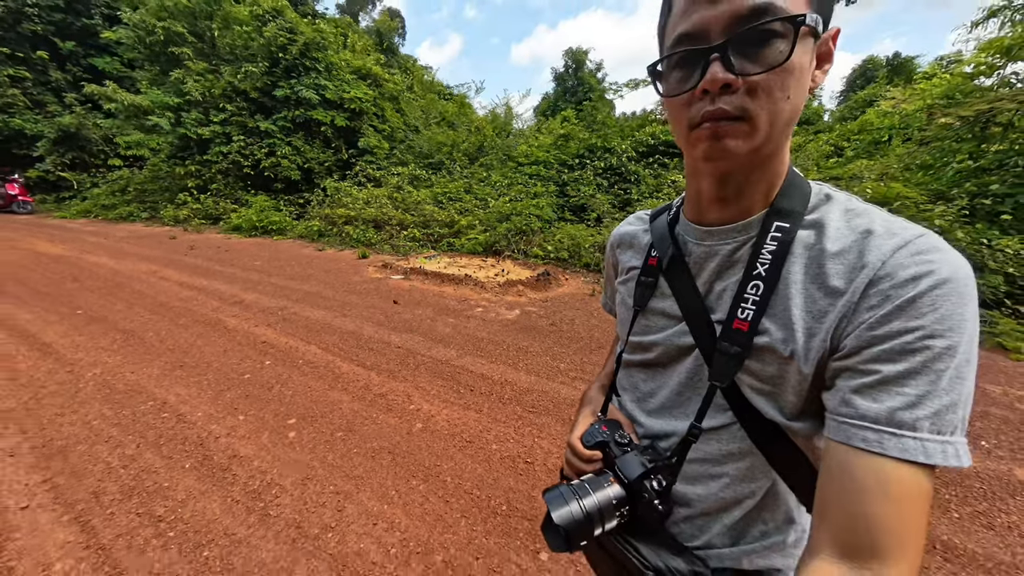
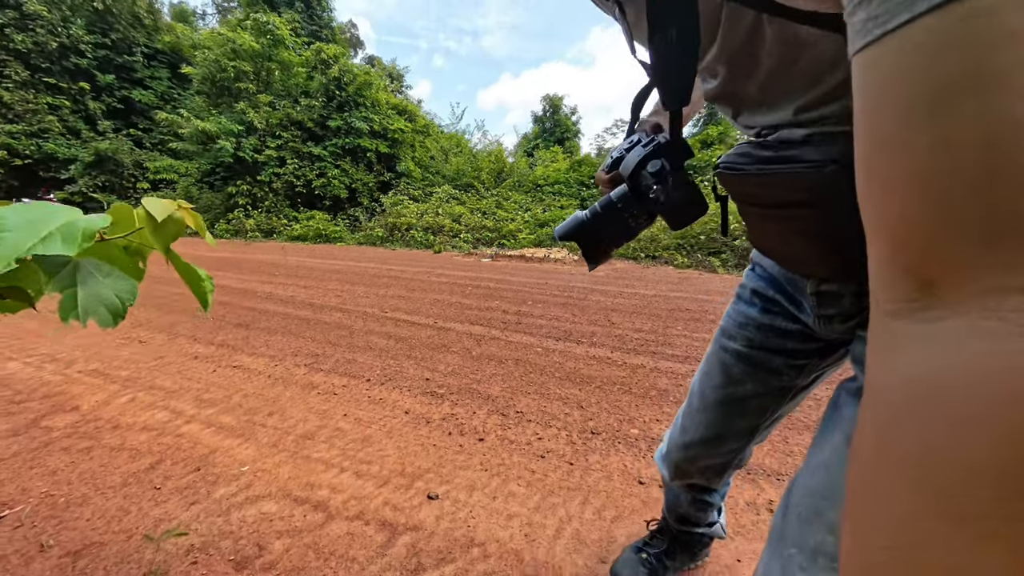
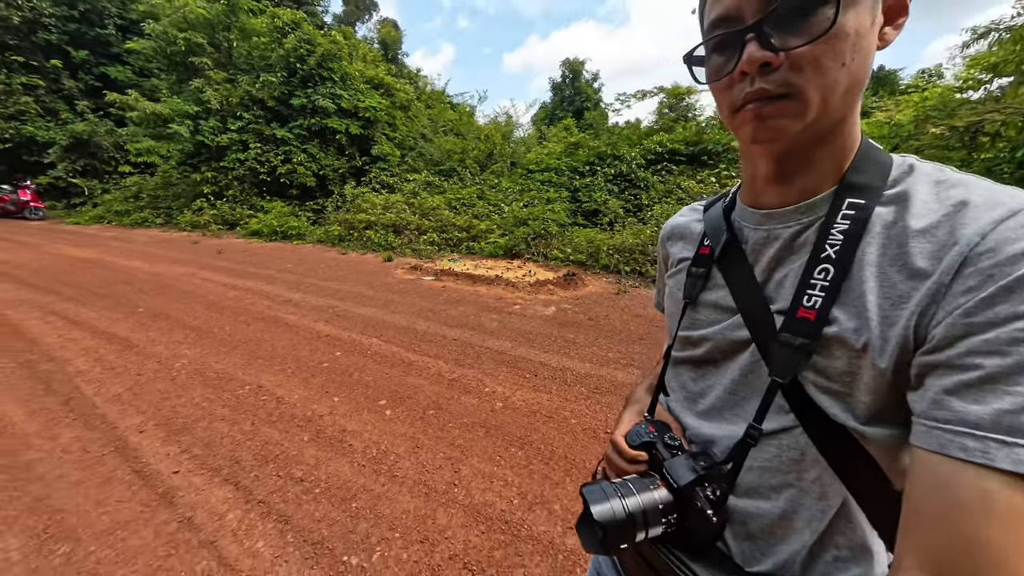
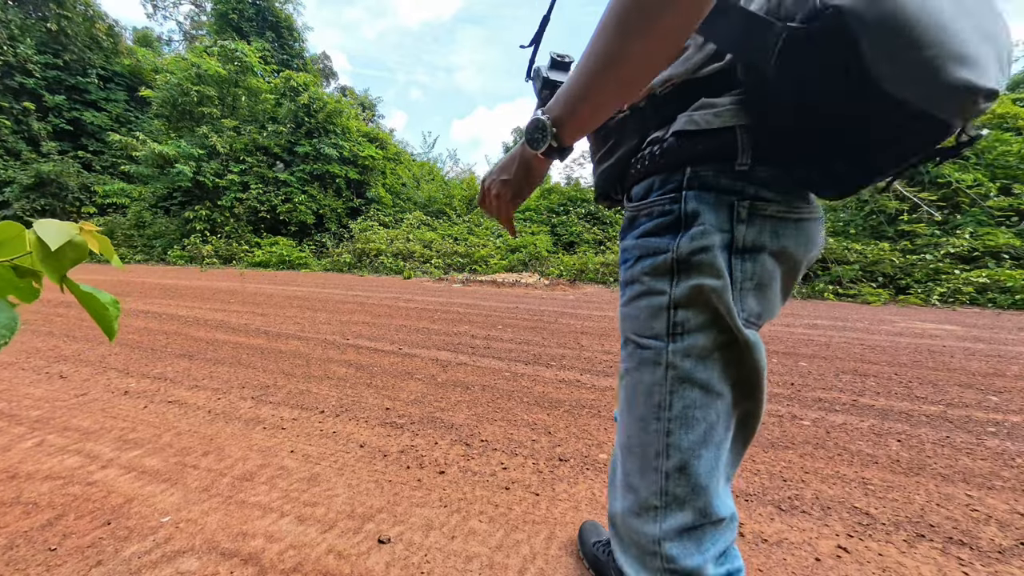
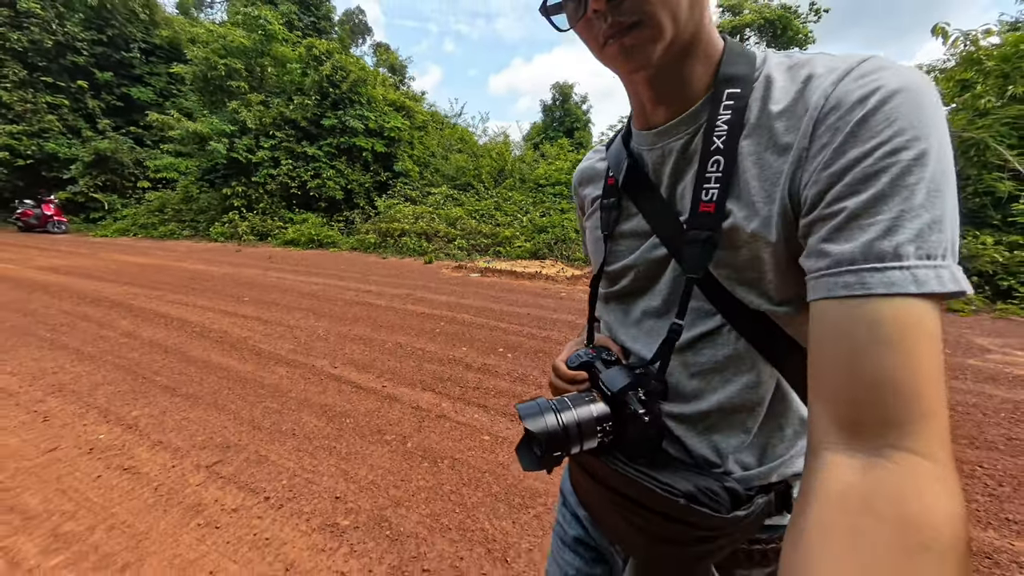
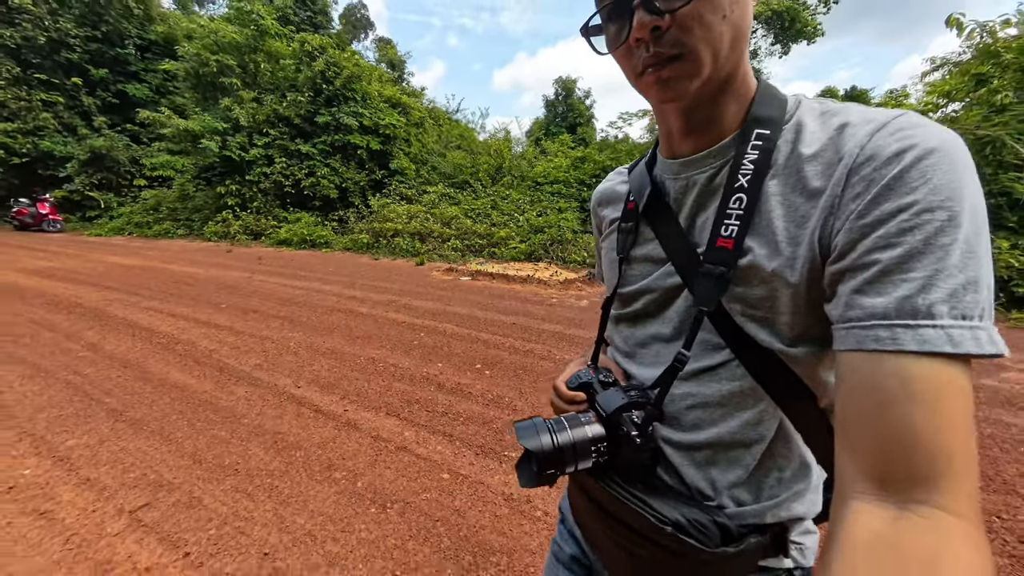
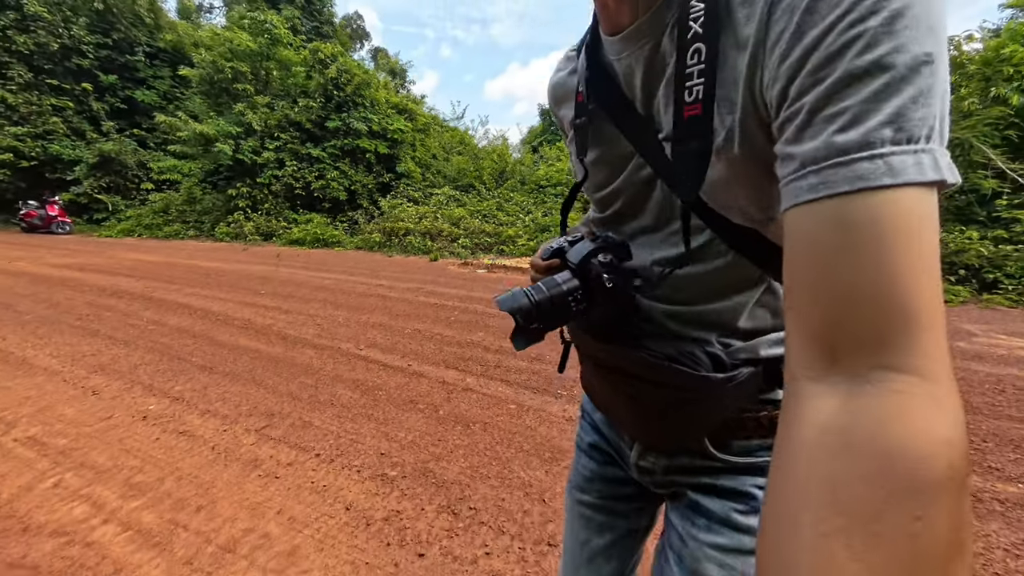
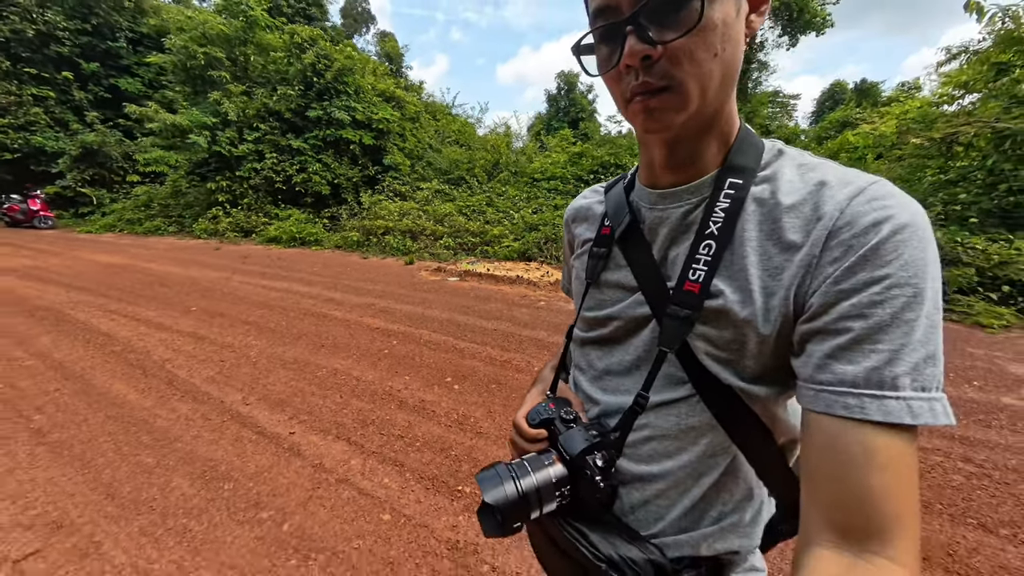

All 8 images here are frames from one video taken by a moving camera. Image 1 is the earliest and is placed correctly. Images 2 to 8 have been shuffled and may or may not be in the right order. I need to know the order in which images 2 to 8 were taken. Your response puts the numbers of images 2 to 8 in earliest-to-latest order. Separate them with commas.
3, 8, 6, 5, 7, 2, 4
